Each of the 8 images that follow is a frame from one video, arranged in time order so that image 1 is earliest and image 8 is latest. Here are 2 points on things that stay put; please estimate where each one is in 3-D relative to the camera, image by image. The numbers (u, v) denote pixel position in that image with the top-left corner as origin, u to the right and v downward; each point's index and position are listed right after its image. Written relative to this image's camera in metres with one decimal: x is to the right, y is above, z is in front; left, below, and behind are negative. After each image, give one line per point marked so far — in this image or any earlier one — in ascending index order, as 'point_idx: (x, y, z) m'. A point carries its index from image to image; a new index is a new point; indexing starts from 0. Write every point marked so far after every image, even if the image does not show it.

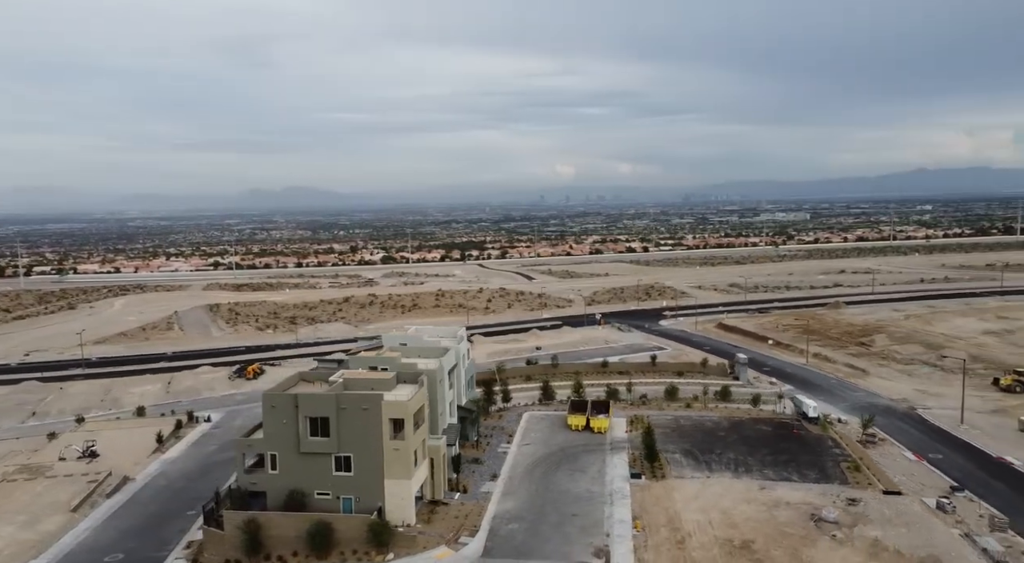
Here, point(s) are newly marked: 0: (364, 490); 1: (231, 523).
0: (-3.7, -5.2, +17.2) m
1: (-6.7, -5.8, +16.7) m
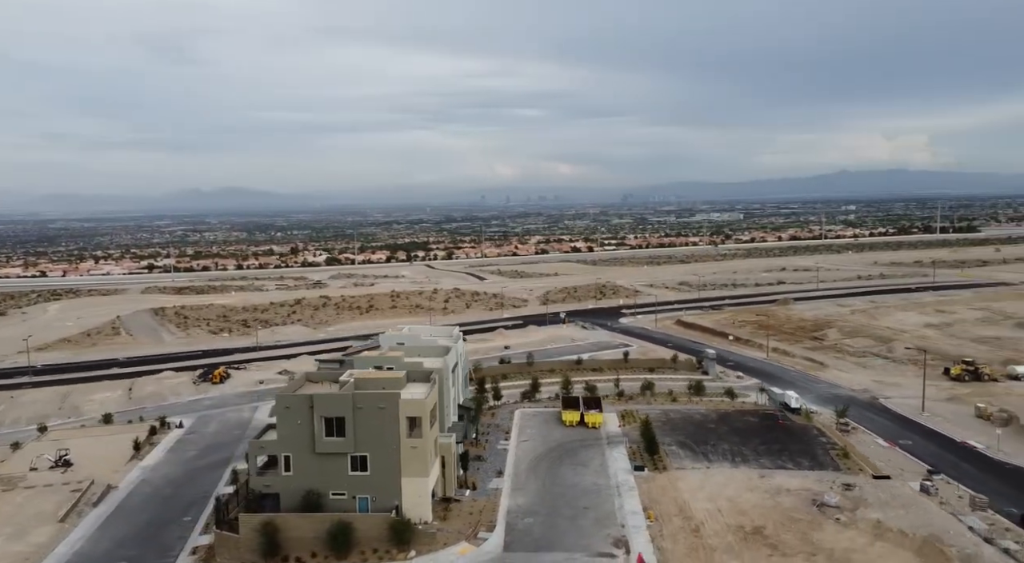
0: (-3.3, -5.2, +17.1) m
1: (-6.3, -5.7, +16.4) m
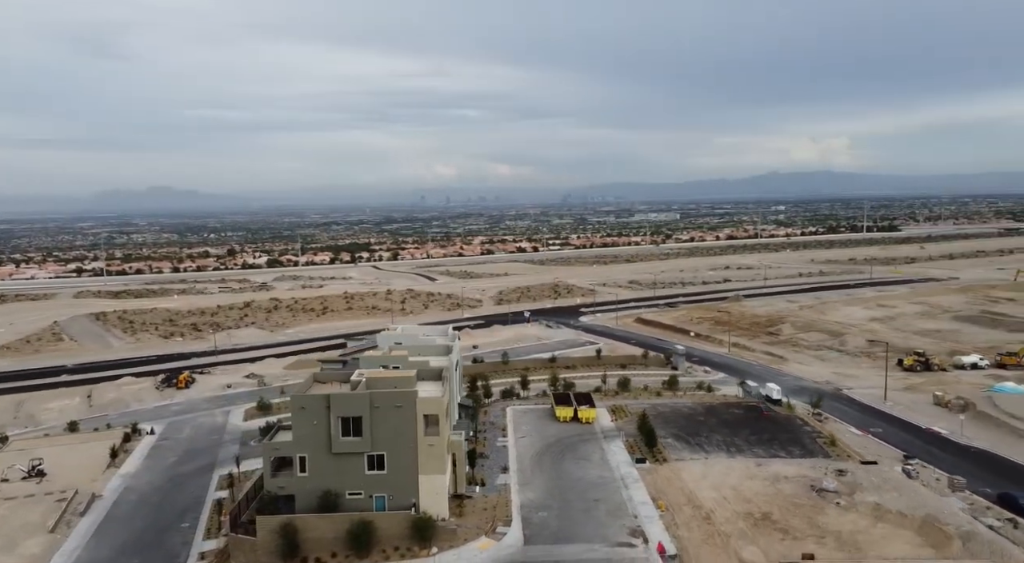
0: (-2.8, -5.1, +17.1) m
1: (-5.8, -5.7, +16.2) m
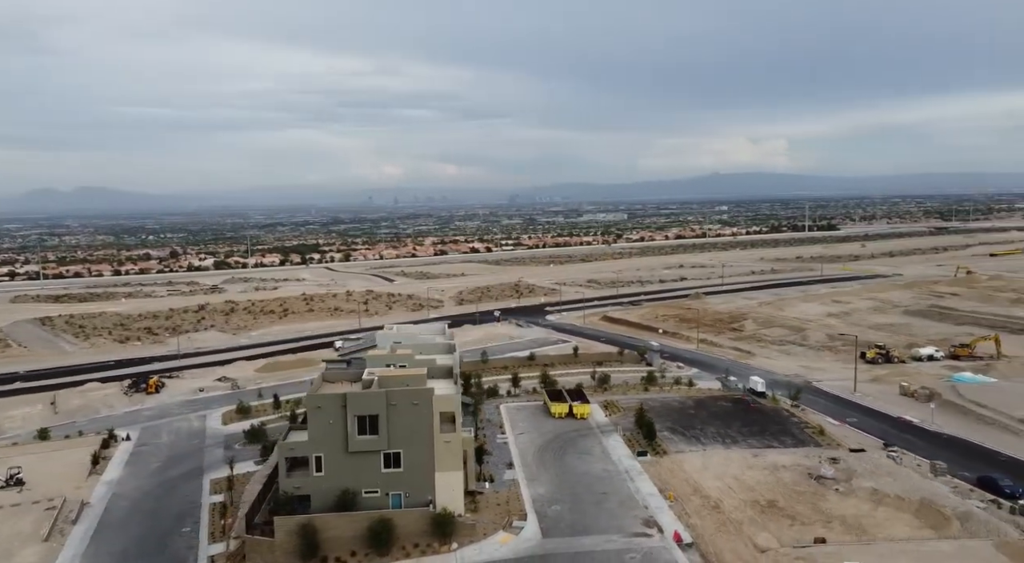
0: (-2.4, -5.0, +17.1) m
1: (-5.3, -5.7, +16.0) m
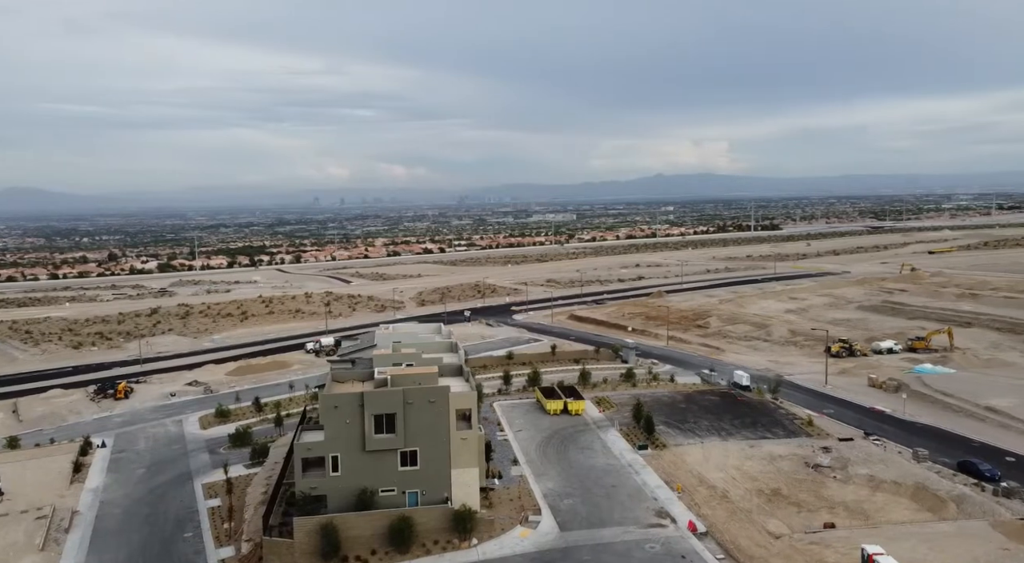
0: (-2.0, -5.0, +17.2) m
1: (-4.8, -5.7, +15.9) m
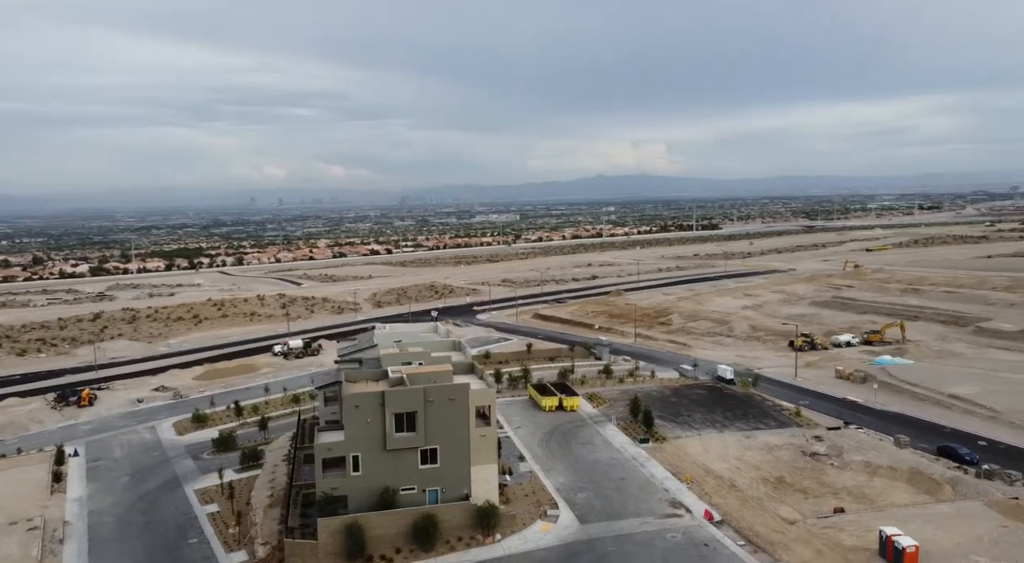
0: (-1.5, -4.9, +17.2) m
1: (-4.2, -5.6, +15.7) m
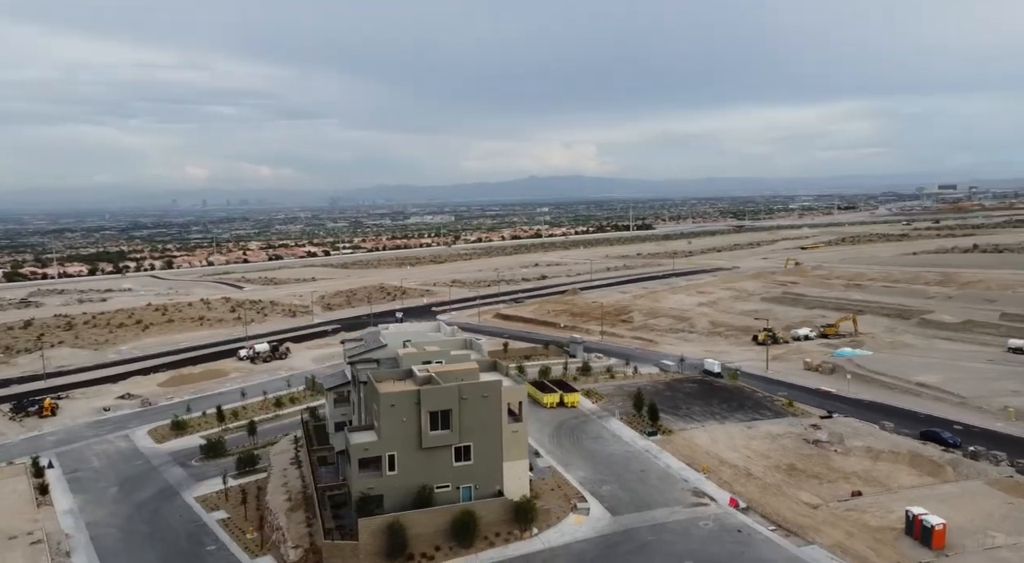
0: (-0.7, -4.9, +17.3) m
1: (-3.3, -5.6, +15.6) m
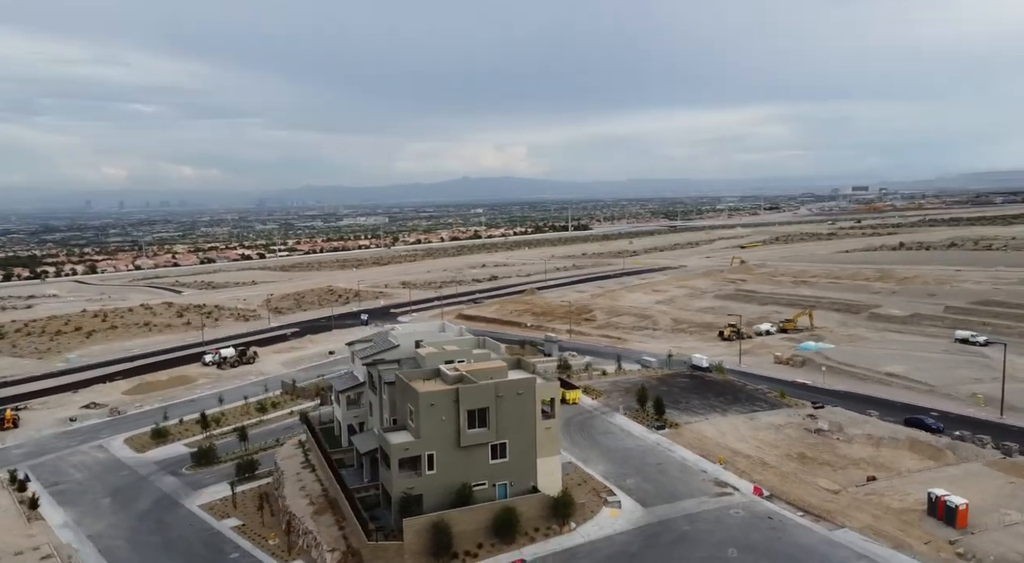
0: (+0.2, -4.8, +17.5) m
1: (-2.2, -5.6, +15.6) m
